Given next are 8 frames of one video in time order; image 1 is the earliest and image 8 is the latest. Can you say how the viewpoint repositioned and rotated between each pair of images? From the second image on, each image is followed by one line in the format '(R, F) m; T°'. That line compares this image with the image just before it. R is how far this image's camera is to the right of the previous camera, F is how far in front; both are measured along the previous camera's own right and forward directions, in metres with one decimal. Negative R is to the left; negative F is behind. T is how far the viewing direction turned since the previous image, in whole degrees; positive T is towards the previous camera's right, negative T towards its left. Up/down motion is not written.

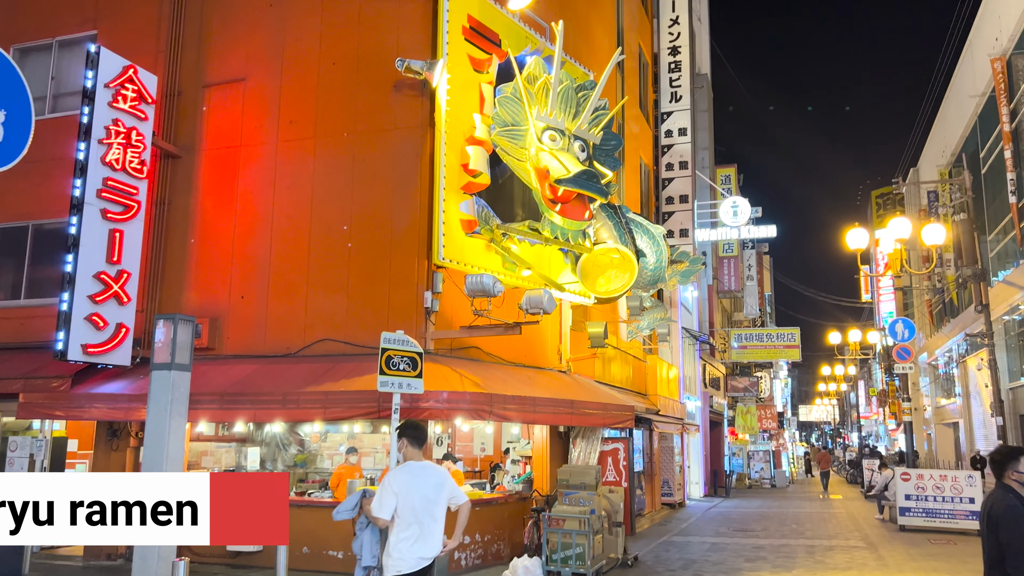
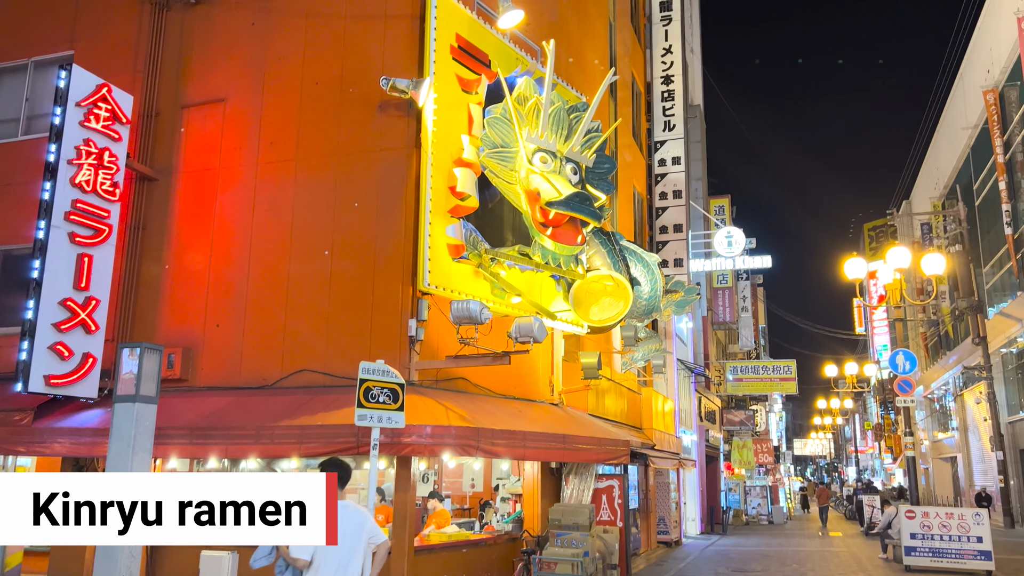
(+0.1, +0.7) m; 0°
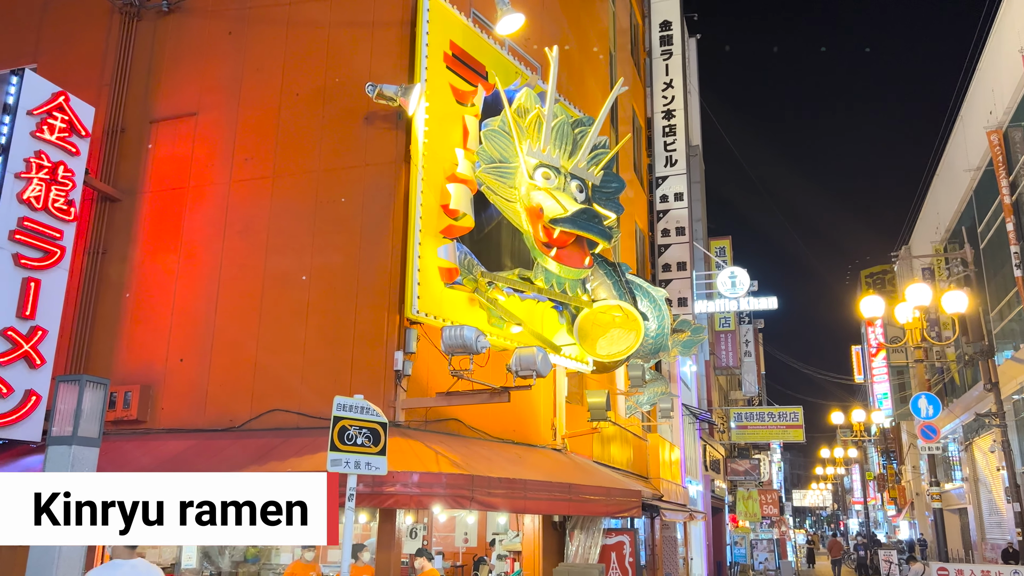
(-0.1, +1.5) m; 0°
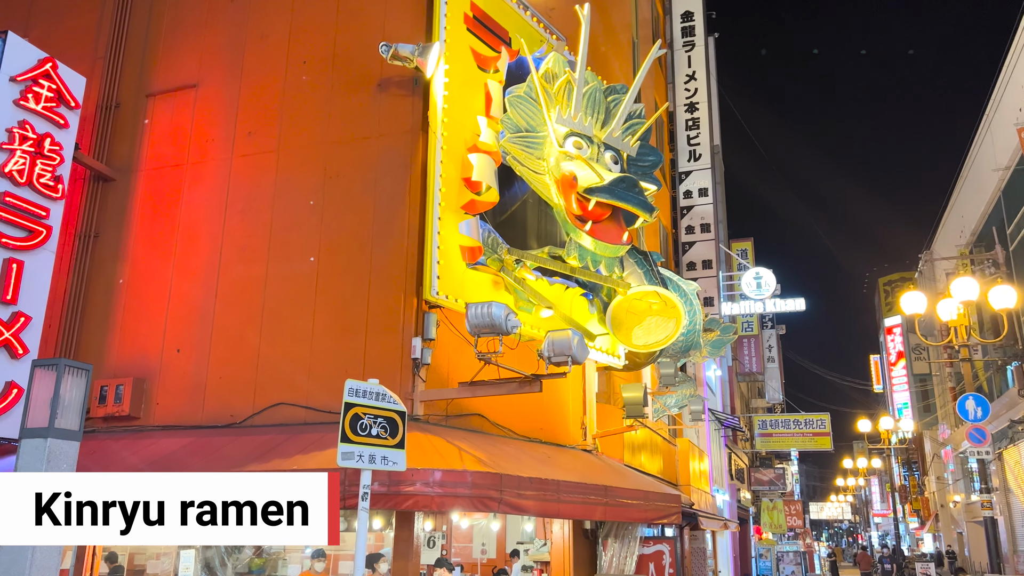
(-0.2, +1.2) m; -1°
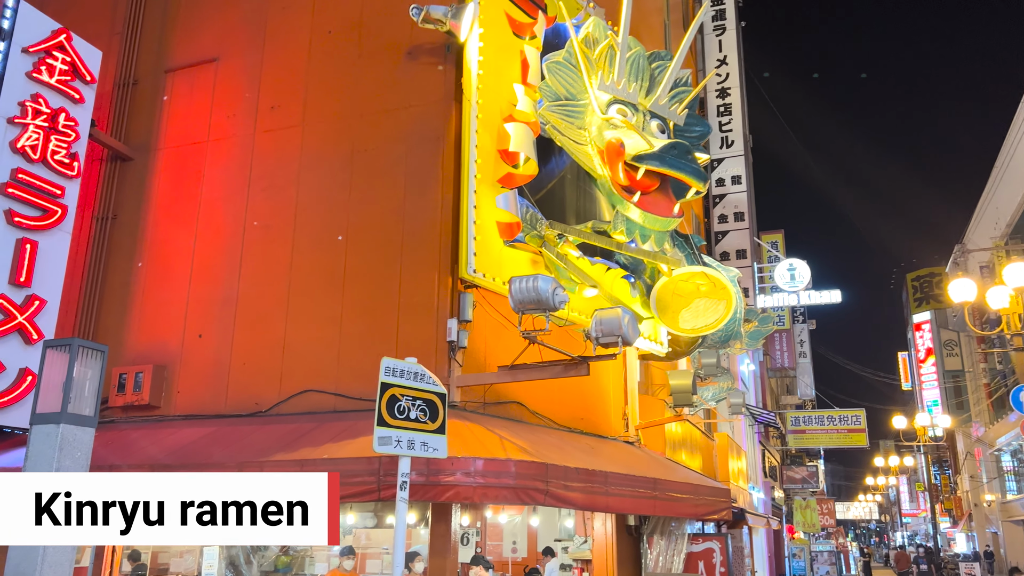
(-0.3, +0.7) m; -1°
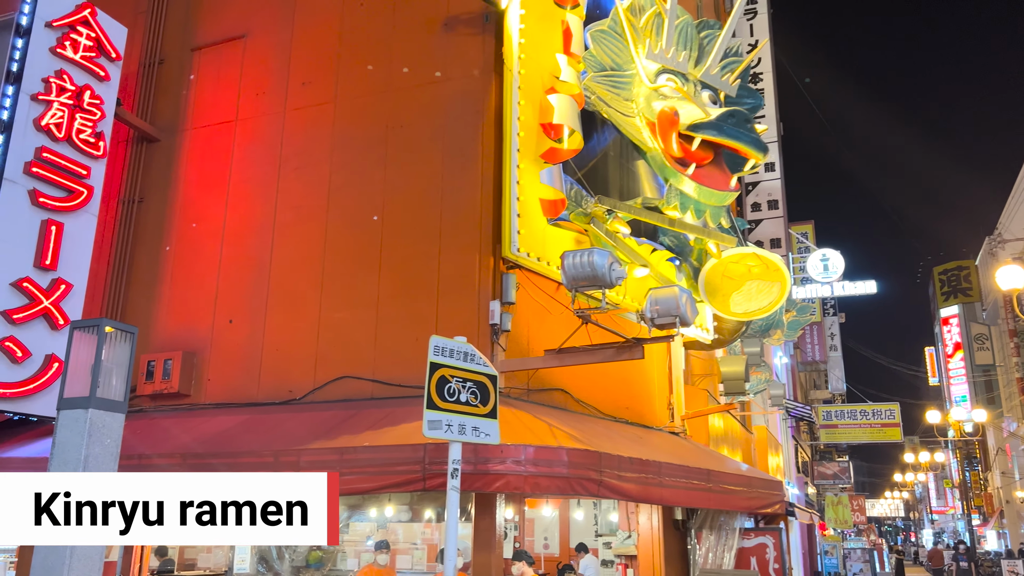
(-0.3, +0.5) m; -1°
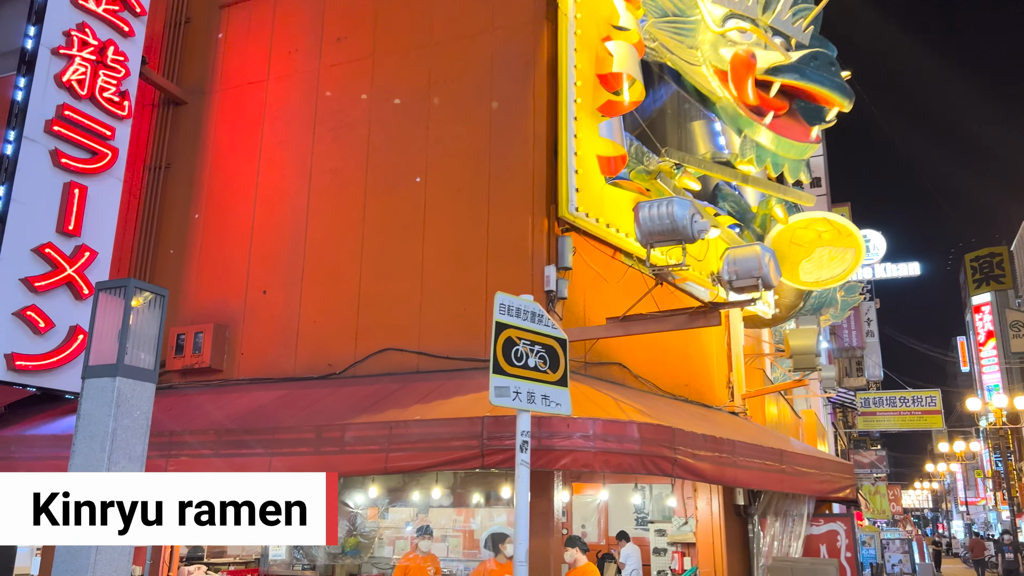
(-0.4, +0.8) m; -1°
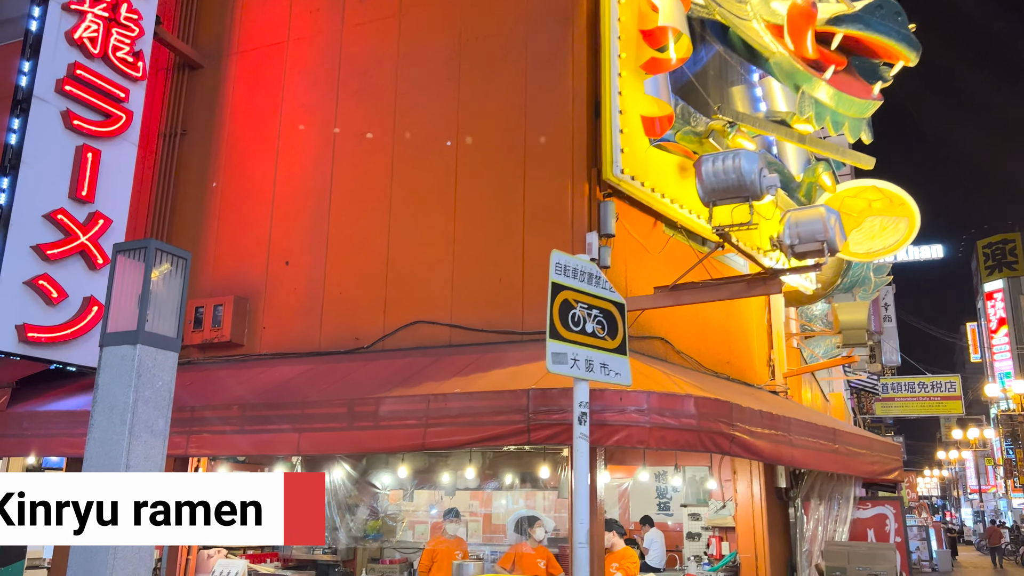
(-0.3, +0.5) m; 0°
